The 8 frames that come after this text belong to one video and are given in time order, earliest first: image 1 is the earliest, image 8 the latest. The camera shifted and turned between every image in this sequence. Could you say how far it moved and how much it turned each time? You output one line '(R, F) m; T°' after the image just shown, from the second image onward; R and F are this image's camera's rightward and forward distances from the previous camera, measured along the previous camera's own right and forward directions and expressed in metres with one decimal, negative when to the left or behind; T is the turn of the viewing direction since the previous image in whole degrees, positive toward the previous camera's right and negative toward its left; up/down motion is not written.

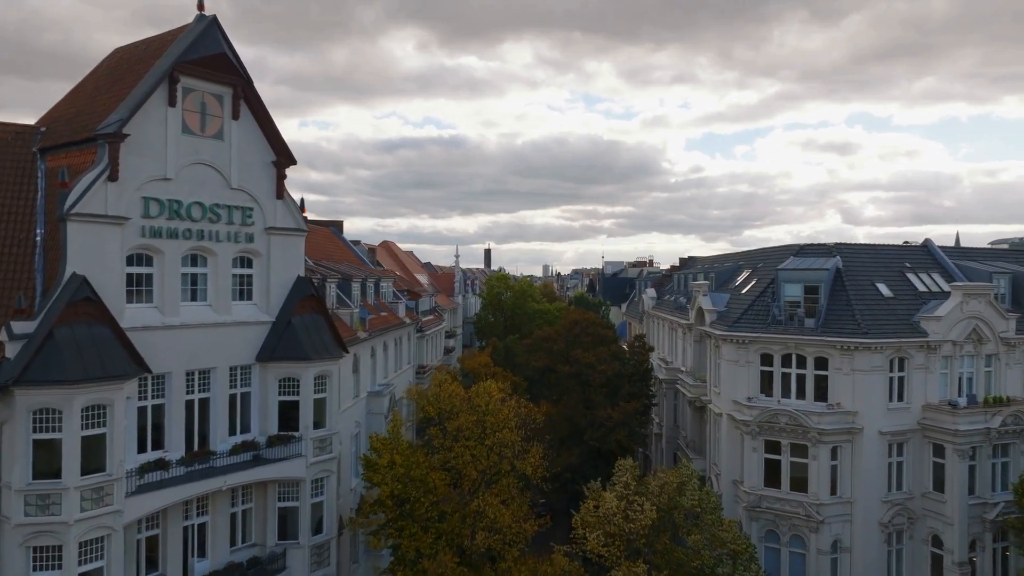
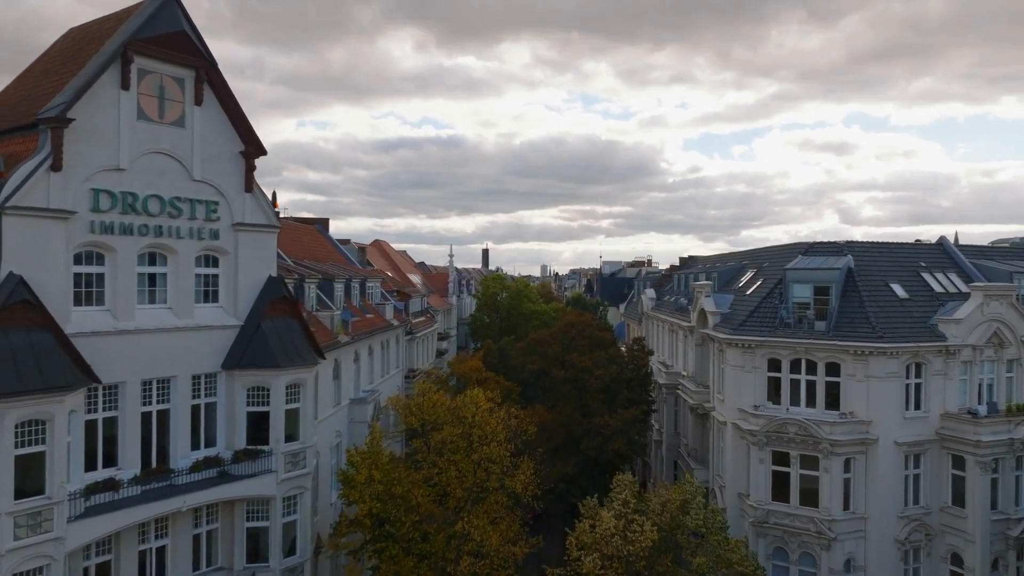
(+0.2, +1.9) m; 0°
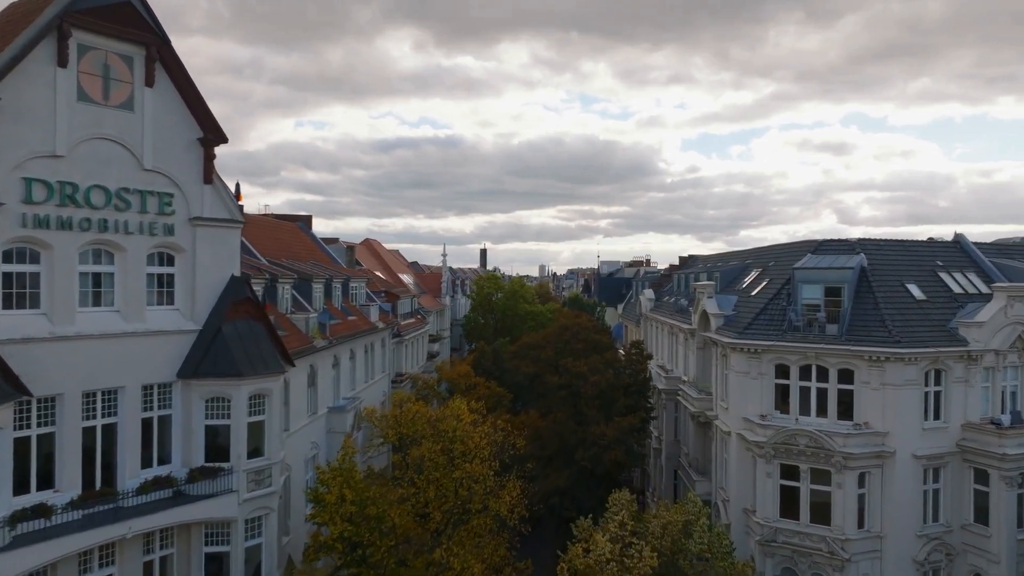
(+0.3, +2.0) m; 0°
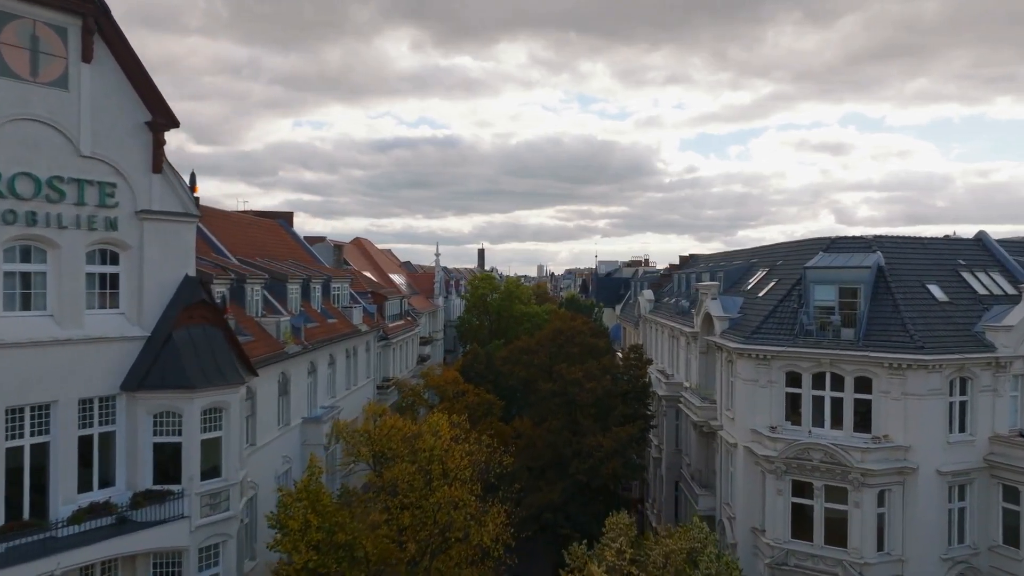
(+0.3, +2.1) m; 0°
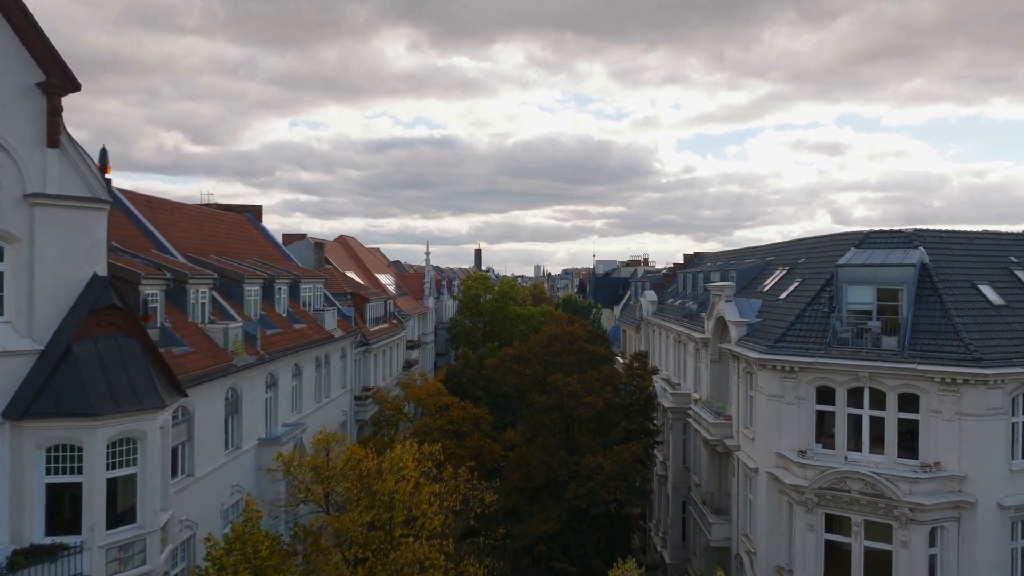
(+0.3, +3.5) m; 0°
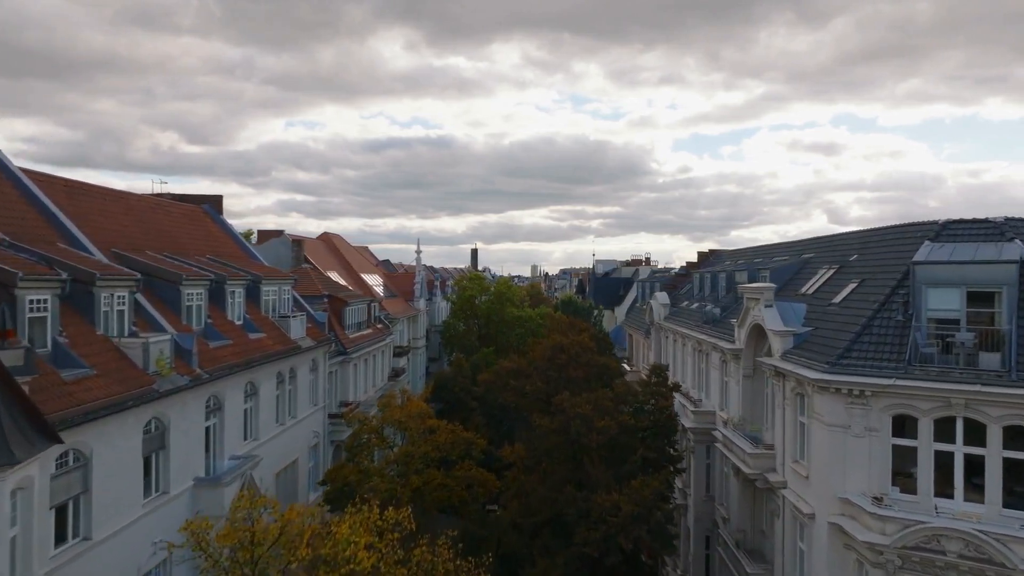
(0.0, +4.5) m; 0°
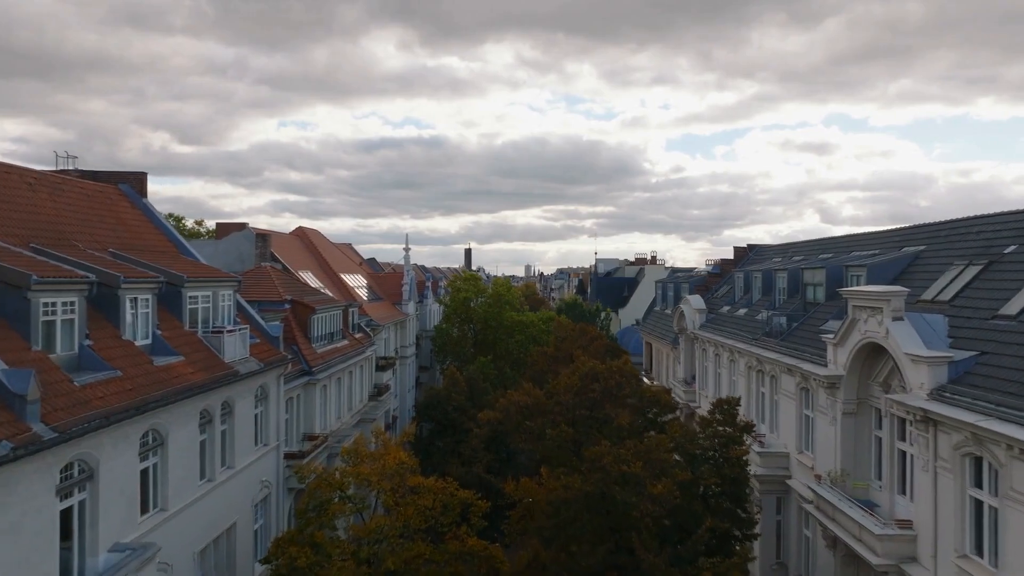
(-0.5, +6.9) m; 0°
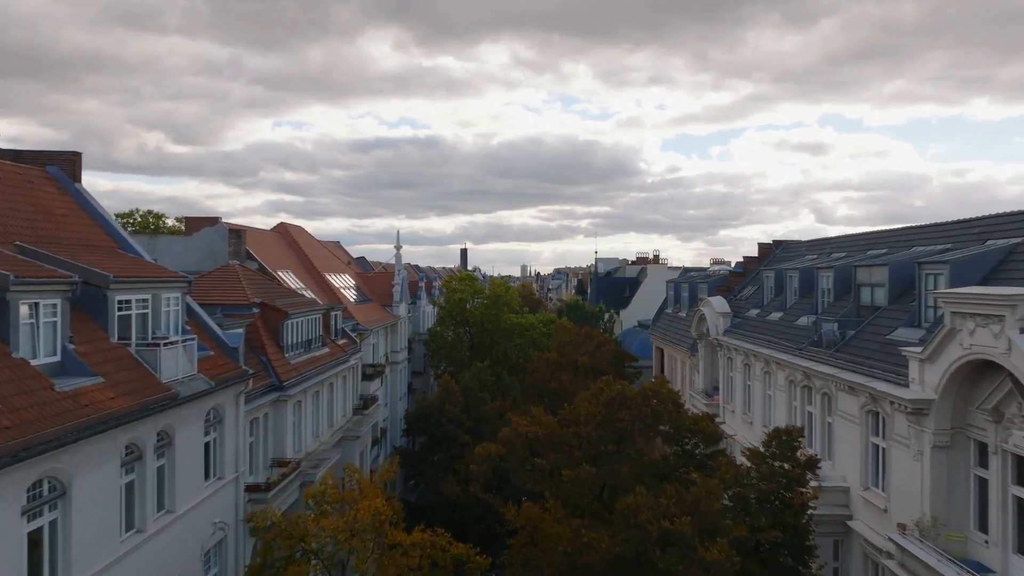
(-0.2, +3.8) m; 0°
